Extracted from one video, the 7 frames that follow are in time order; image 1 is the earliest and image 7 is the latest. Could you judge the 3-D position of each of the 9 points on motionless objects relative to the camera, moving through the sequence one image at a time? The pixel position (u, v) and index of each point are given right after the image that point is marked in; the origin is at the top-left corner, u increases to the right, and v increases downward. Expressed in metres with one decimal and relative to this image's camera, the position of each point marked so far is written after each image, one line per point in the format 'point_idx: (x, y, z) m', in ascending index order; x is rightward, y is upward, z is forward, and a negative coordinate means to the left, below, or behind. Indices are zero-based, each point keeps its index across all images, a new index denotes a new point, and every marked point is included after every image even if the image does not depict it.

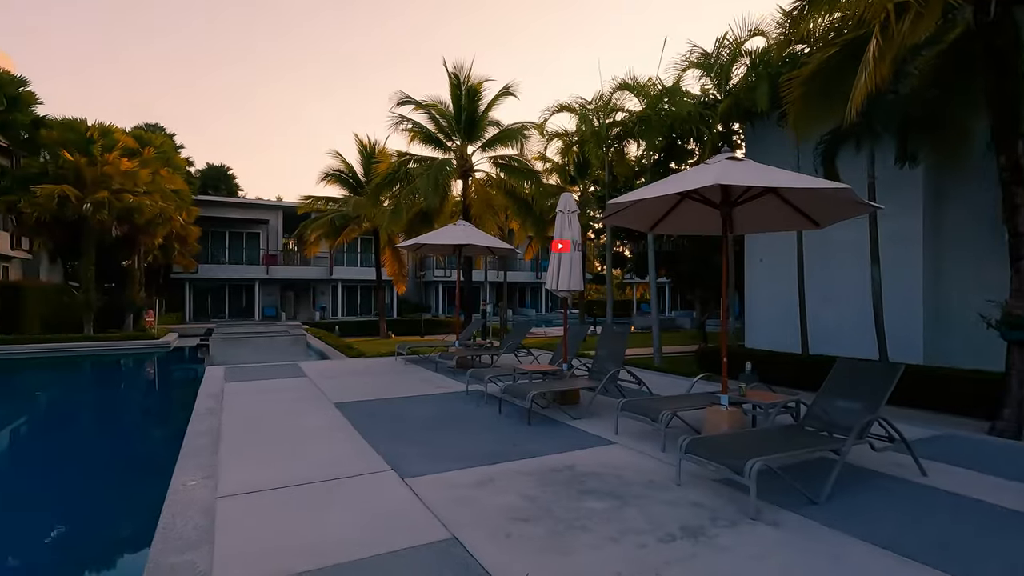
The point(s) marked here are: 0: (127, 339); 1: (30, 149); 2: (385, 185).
0: (-13.6, -1.8, +18.8) m
1: (-14.8, +4.3, +16.5) m
2: (-3.6, +2.9, +15.3) m
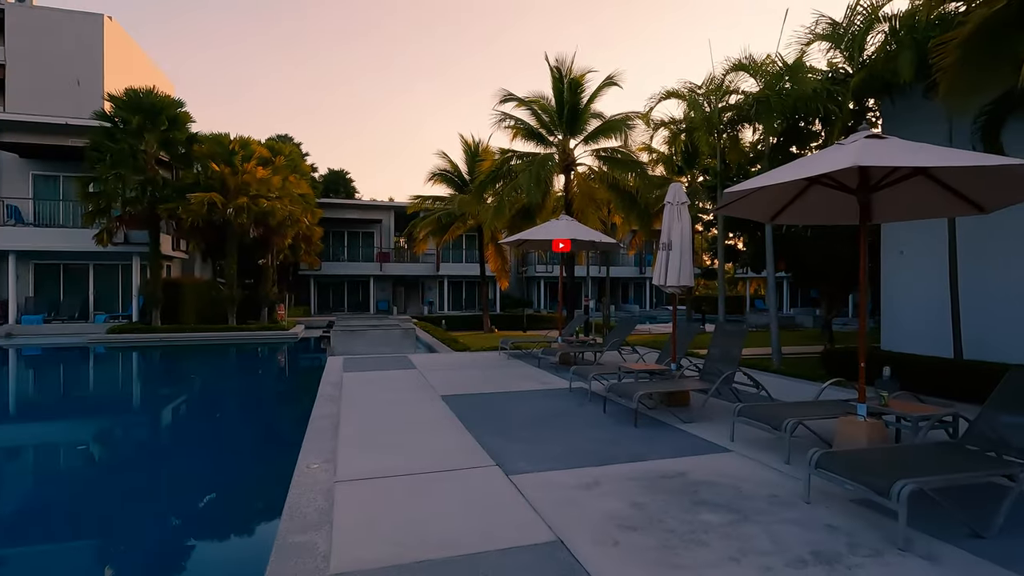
0: (-9.8, -1.7, +20.9) m
1: (-11.5, +4.4, +18.8) m
2: (-0.7, +3.1, +15.6) m
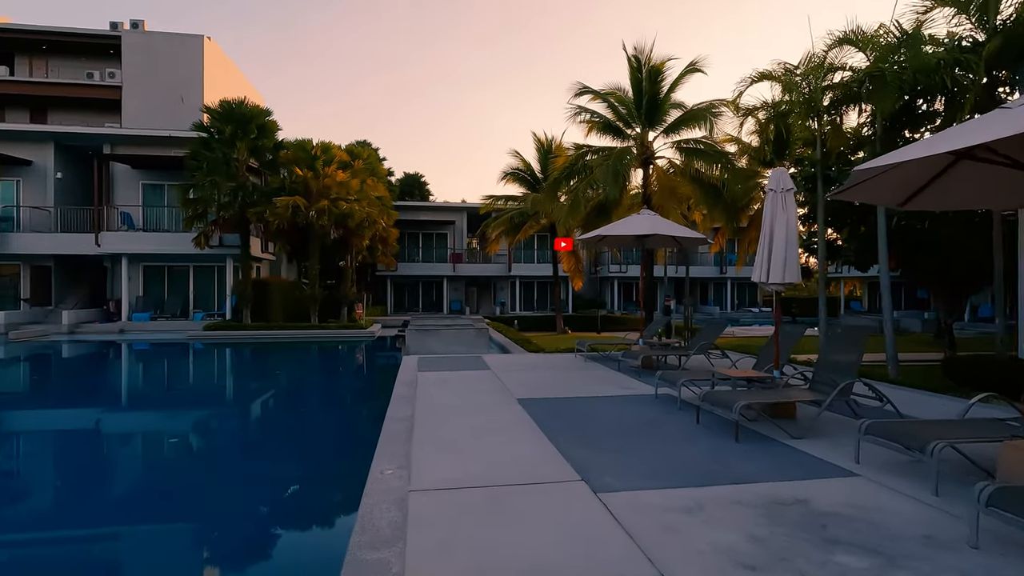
0: (-6.9, -1.7, +21.6) m
1: (-8.8, +4.5, +19.8) m
2: (+1.4, +3.1, +15.2) m
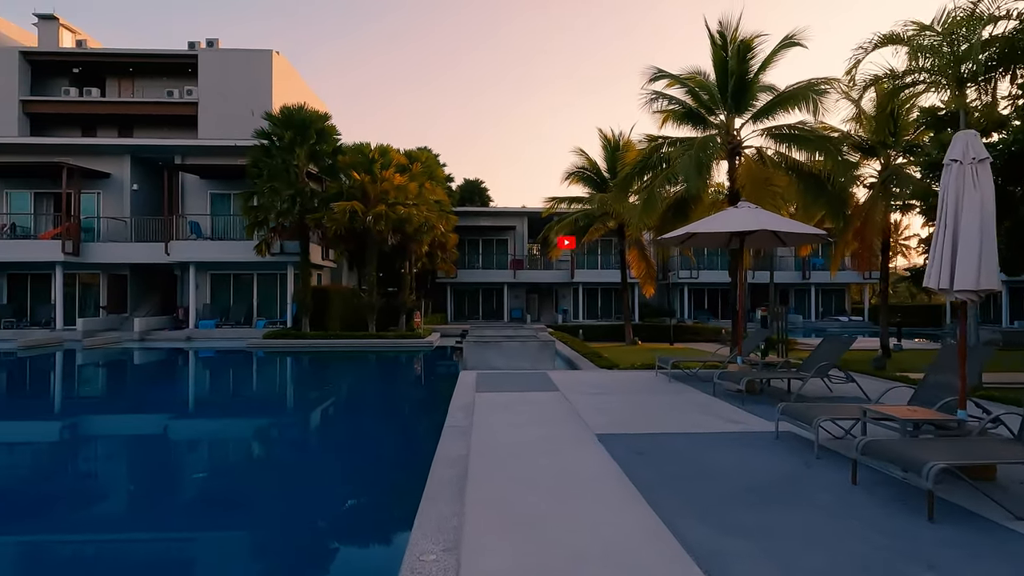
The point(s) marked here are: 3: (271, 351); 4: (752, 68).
0: (-4.4, -1.9, +21.0) m
1: (-6.5, +4.2, +19.4) m
2: (+3.2, +2.9, +13.7) m
3: (-8.9, -2.3, +19.7) m
4: (+5.6, +5.1, +12.5) m
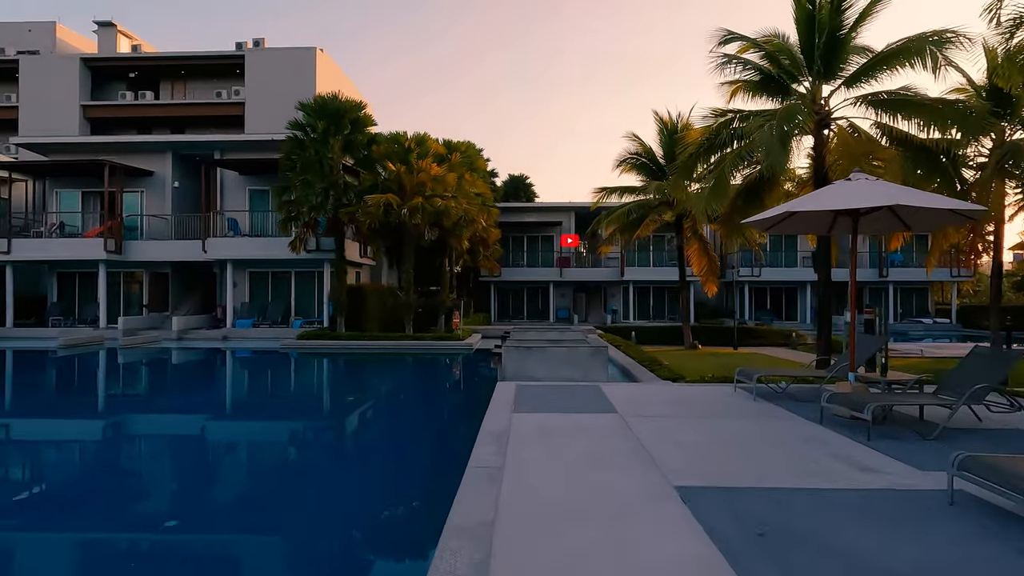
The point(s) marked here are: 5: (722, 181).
0: (-2.7, -1.9, +19.8) m
1: (-5.0, +4.2, +18.4) m
2: (+4.2, +2.9, +11.9) m
3: (-7.3, -2.2, +18.9) m
4: (+6.5, +5.2, +10.4) m
5: (+4.3, +2.2, +11.0) m
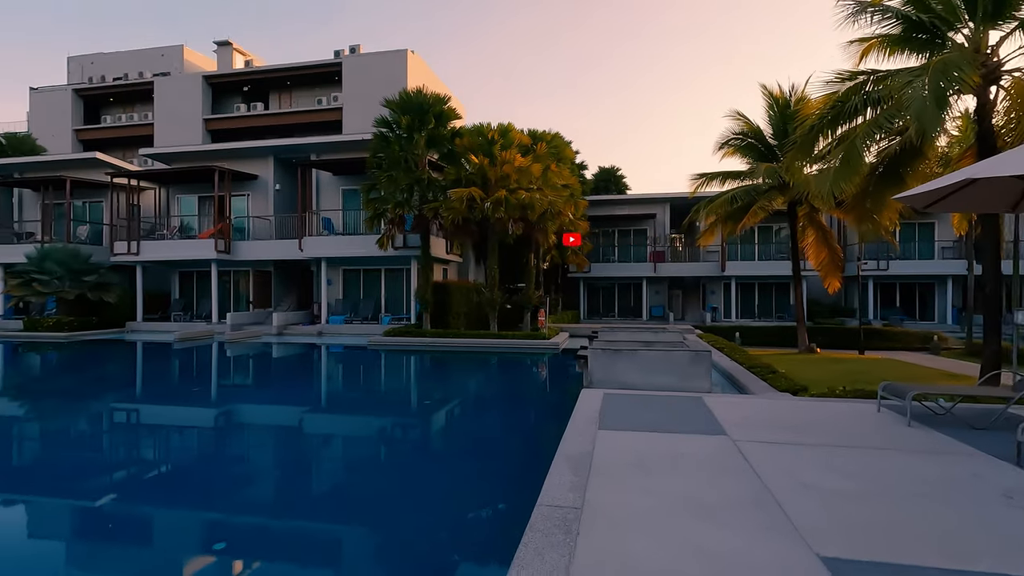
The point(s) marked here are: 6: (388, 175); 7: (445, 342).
0: (+0.5, -1.8, +19.1) m
1: (-2.0, +4.3, +18.1) m
2: (+5.9, +3.0, +10.1) m
3: (-4.2, -2.1, +19.0) m
4: (+8.0, +5.3, +8.3) m
5: (+5.9, +2.3, +9.2) m
6: (-4.0, +3.7, +17.4) m
7: (-2.3, -1.9, +18.9) m
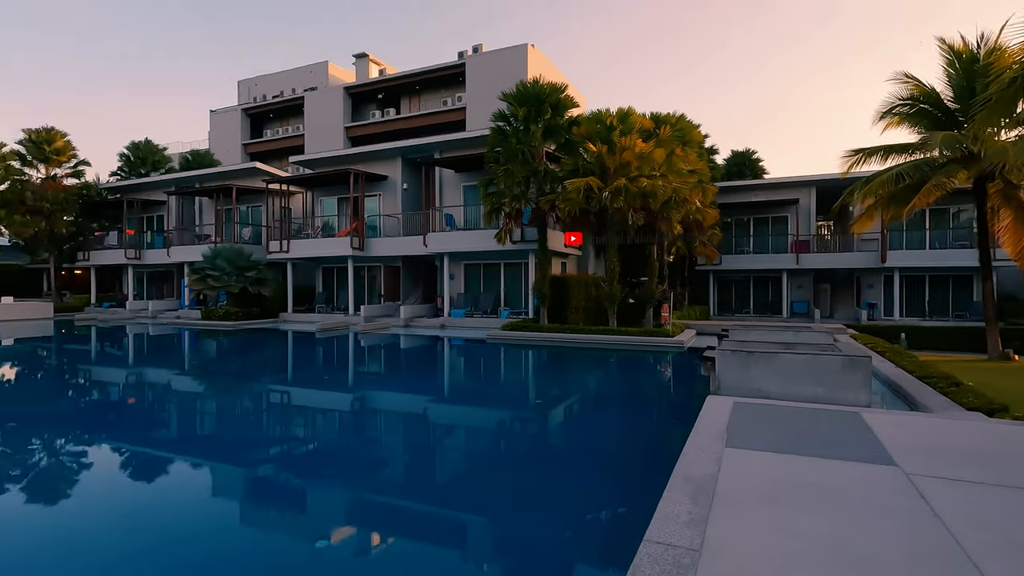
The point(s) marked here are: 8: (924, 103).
0: (+4.6, -1.6, +18.1) m
1: (+1.9, +4.5, +17.6) m
2: (+7.8, +3.1, +8.0) m
3: (0.0, -1.9, +19.0) m
4: (+9.4, +5.3, +5.8) m
5: (+7.6, +2.4, +7.1) m
6: (-0.2, +3.9, +17.4) m
7: (+1.8, -1.7, +18.5) m
8: (+11.4, +5.1, +14.9) m
